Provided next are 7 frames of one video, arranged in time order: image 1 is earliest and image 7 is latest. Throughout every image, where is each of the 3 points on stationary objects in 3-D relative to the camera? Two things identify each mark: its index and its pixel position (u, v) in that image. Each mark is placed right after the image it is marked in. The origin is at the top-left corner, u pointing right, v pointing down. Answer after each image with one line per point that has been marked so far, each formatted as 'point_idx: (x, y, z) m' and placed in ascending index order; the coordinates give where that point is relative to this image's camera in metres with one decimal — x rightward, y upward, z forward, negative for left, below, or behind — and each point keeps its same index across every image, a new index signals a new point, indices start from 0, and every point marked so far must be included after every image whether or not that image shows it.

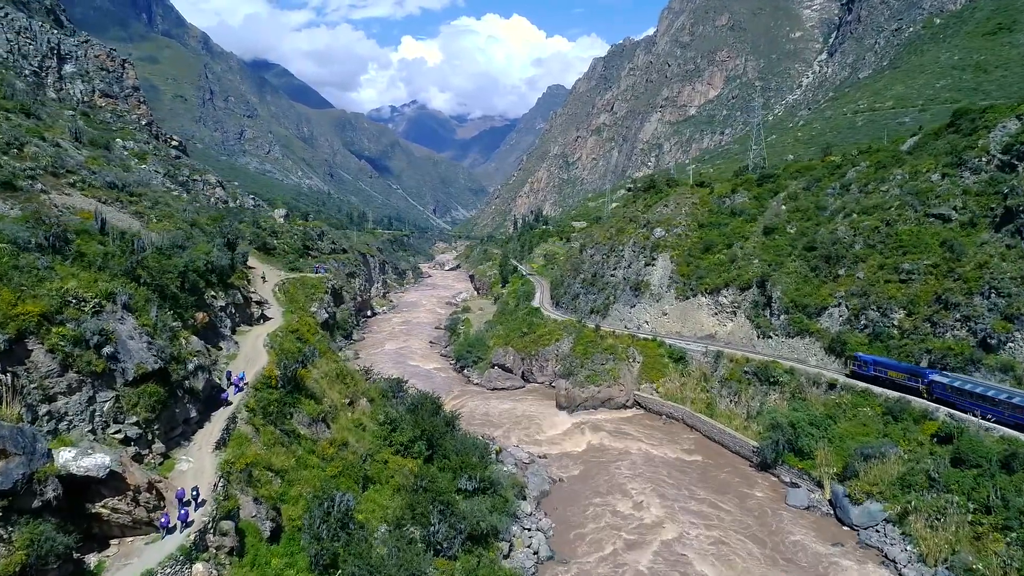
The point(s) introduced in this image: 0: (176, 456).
0: (-8.1, -4.1, +17.3) m
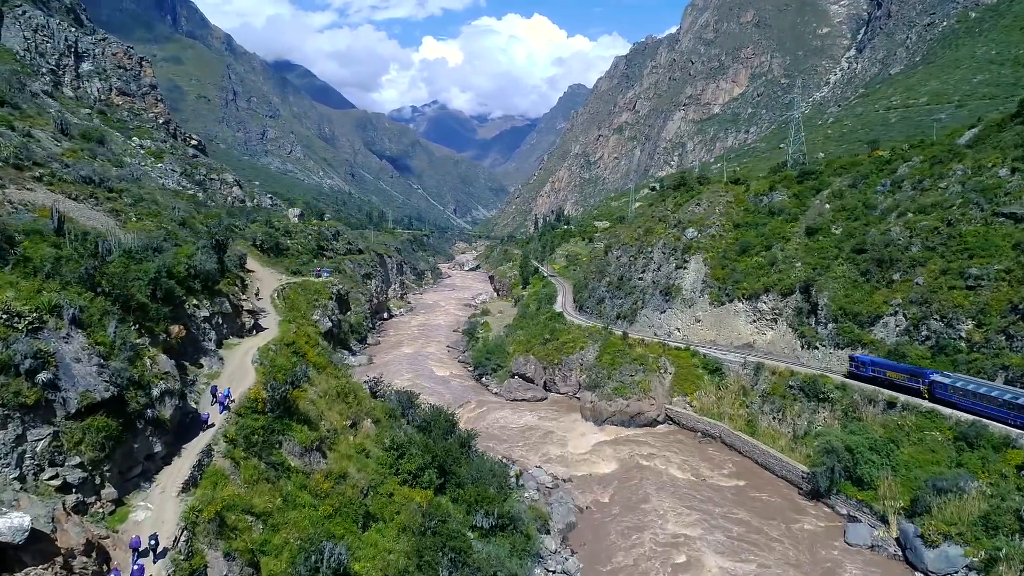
0: (-7.6, -4.3, +14.4) m
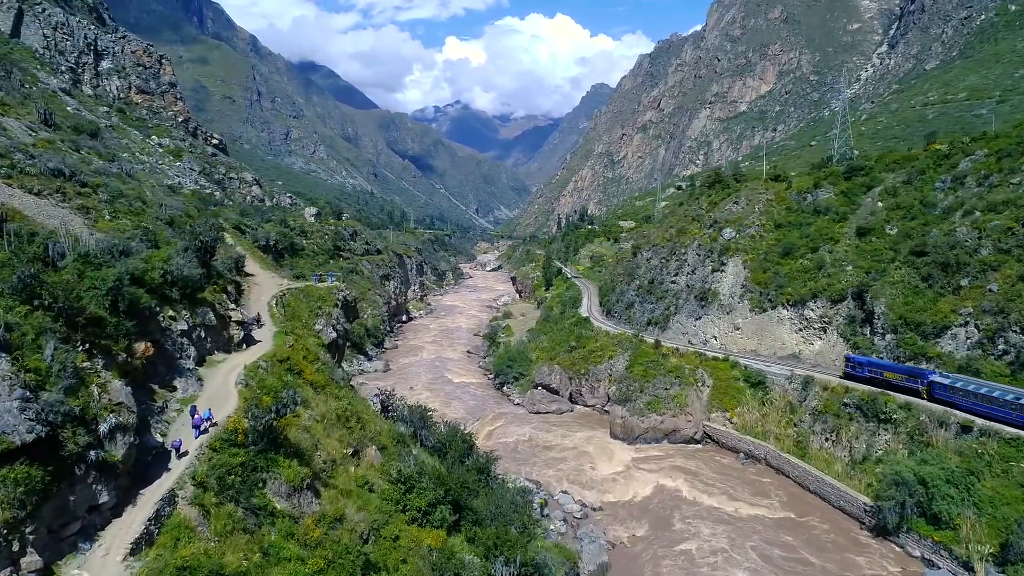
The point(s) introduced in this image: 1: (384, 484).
0: (-7.2, -4.5, +11.5) m
1: (-3.6, -5.5, +20.1) m
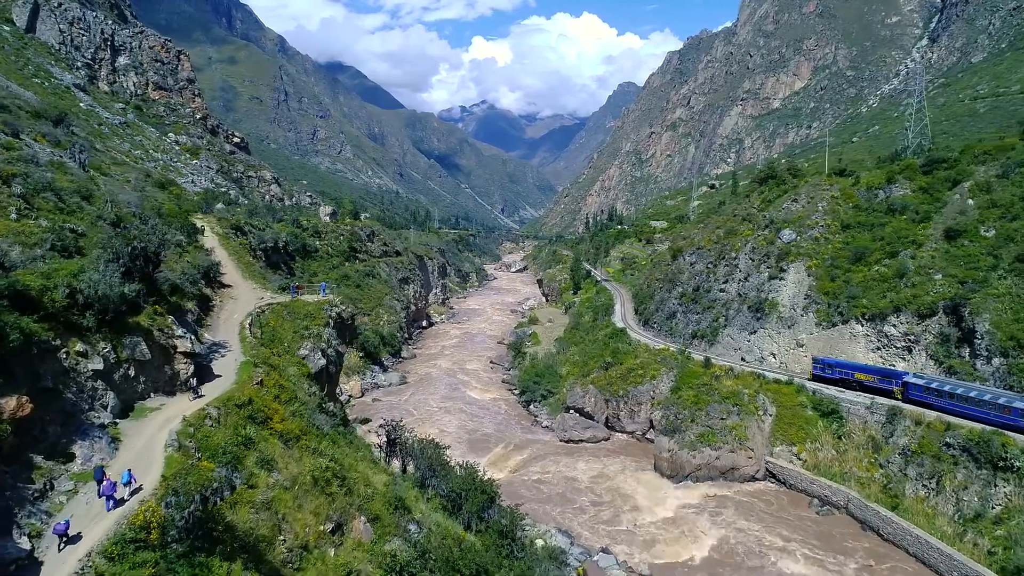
0: (-6.8, -5.0, +6.6) m
1: (-2.9, -6.0, +15.0) m
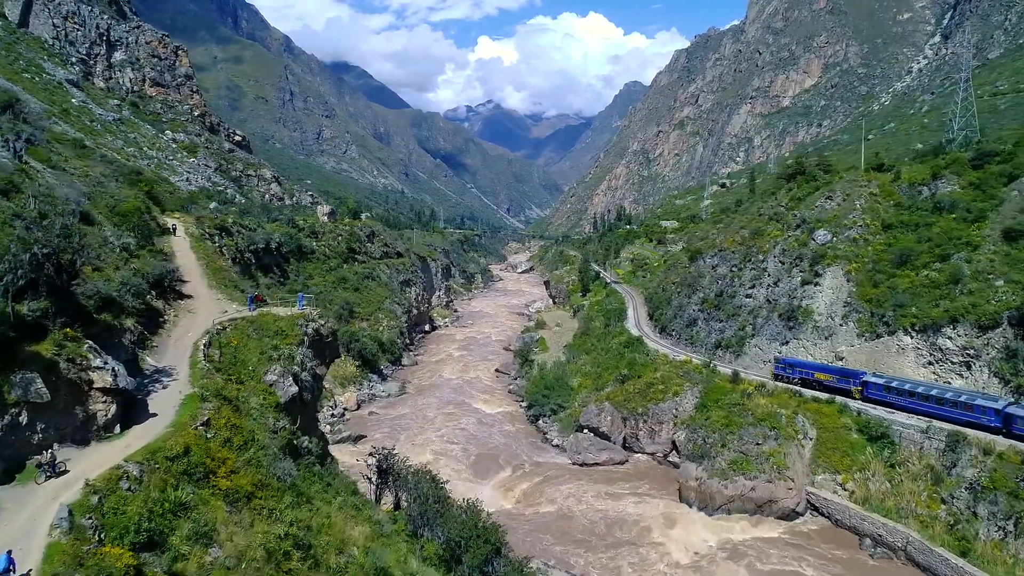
0: (-6.7, -5.3, +3.1) m
1: (-2.8, -6.3, +11.5) m
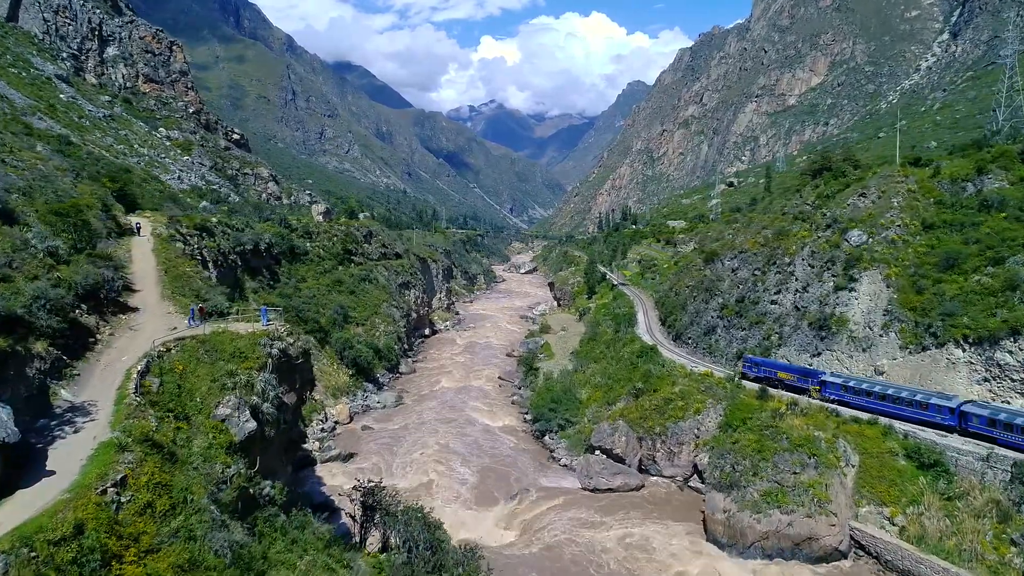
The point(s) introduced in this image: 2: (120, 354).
0: (-6.7, -5.6, -0.1) m
1: (-2.7, -6.6, +8.3) m
2: (-8.0, -1.3, +14.8) m
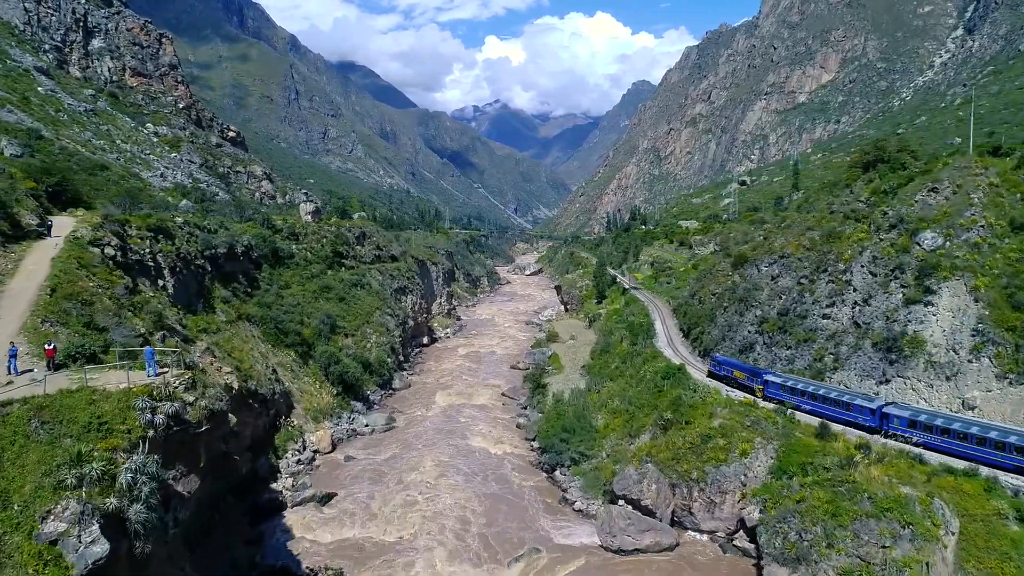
0: (-6.7, -6.1, -5.5) m
1: (-2.6, -7.1, +2.9) m
2: (-8.0, -1.8, +9.4) m
